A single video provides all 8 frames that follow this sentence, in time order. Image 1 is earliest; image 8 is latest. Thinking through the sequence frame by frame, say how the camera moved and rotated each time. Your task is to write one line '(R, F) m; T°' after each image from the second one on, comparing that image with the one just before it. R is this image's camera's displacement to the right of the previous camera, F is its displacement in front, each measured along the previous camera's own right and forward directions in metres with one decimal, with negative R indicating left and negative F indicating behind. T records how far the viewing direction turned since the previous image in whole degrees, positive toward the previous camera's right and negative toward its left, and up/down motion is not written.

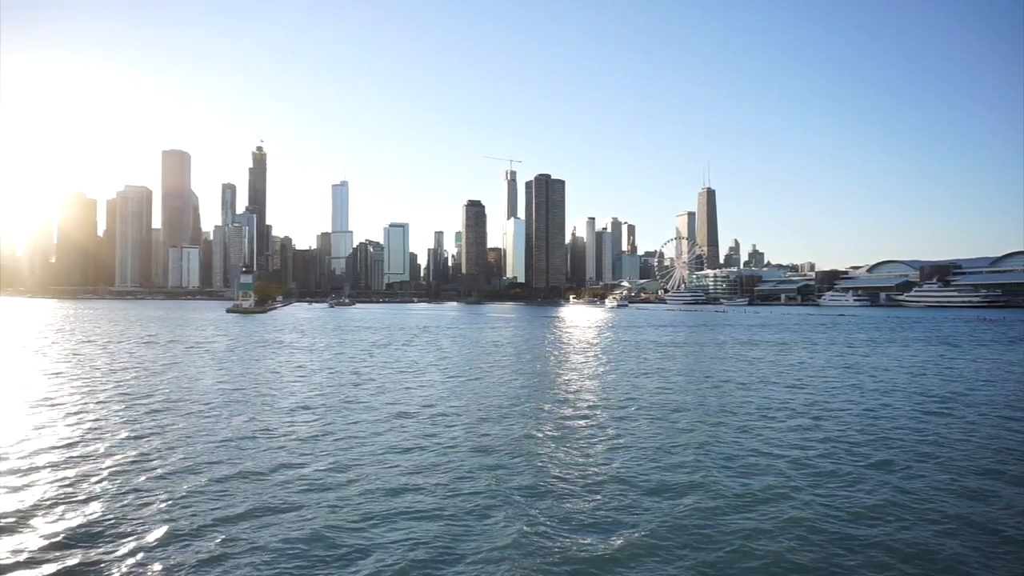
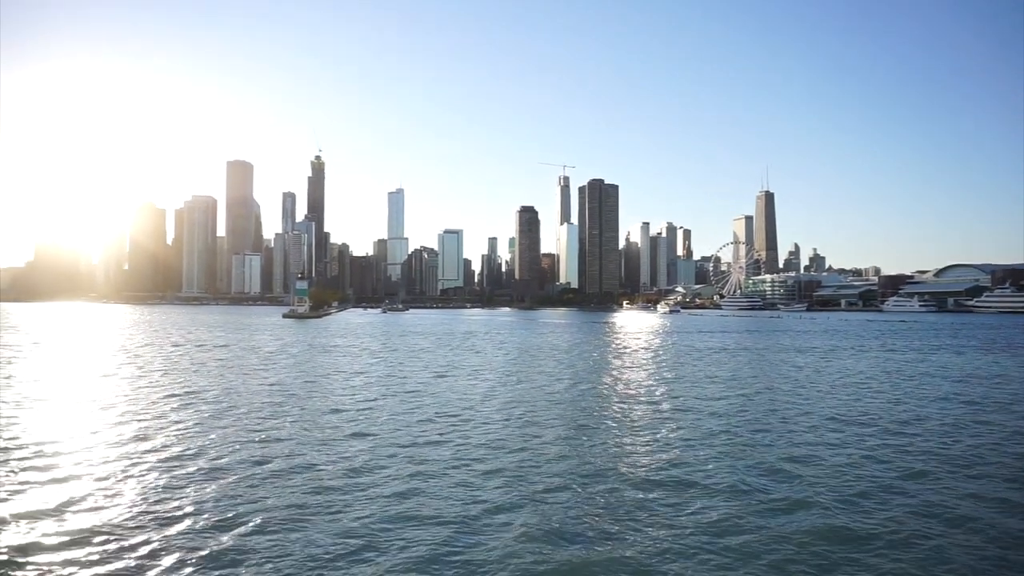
(+0.5, -0.1) m; -5°
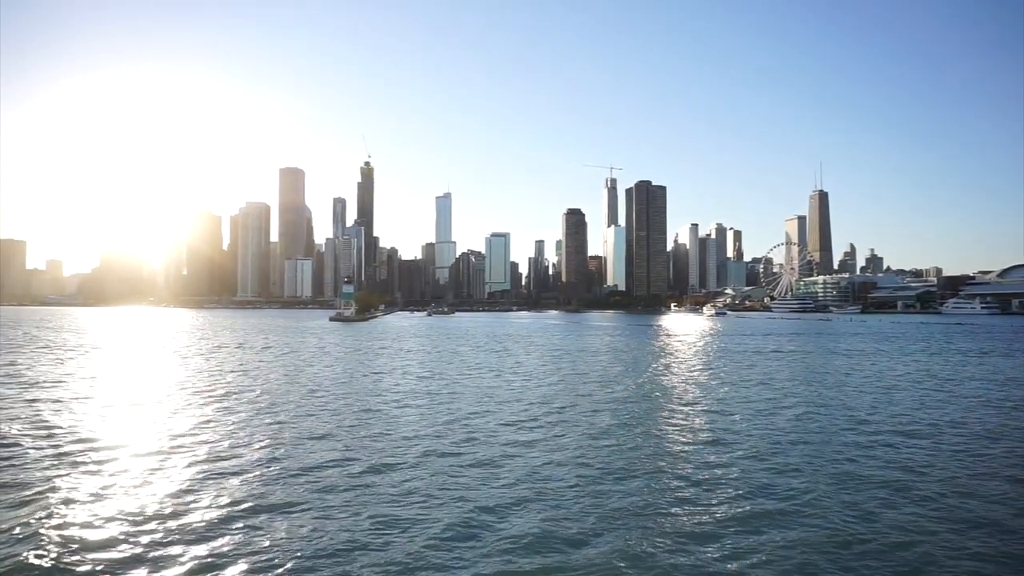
(+0.5, -0.2) m; -4°
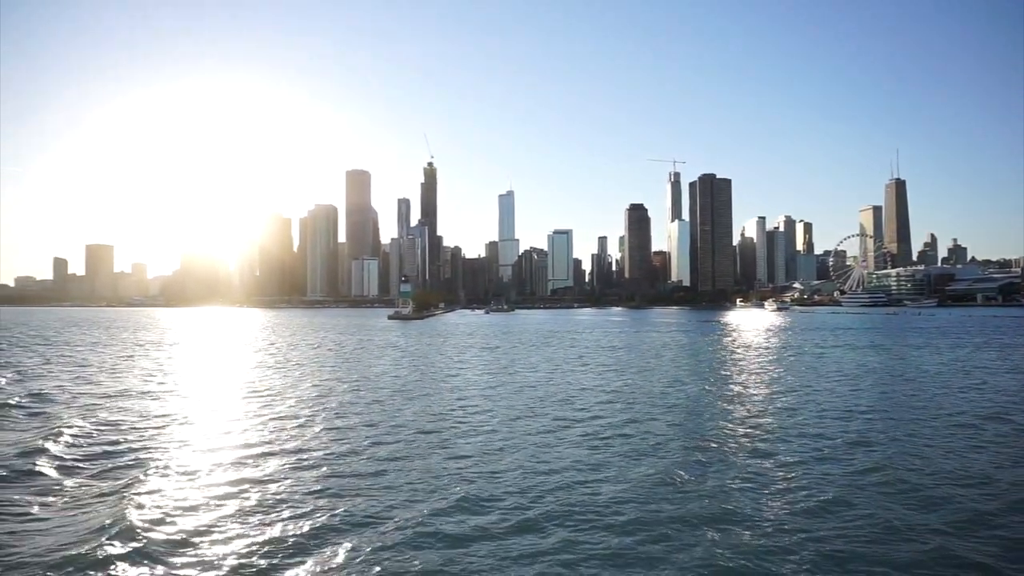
(+1.0, -0.5) m; -5°
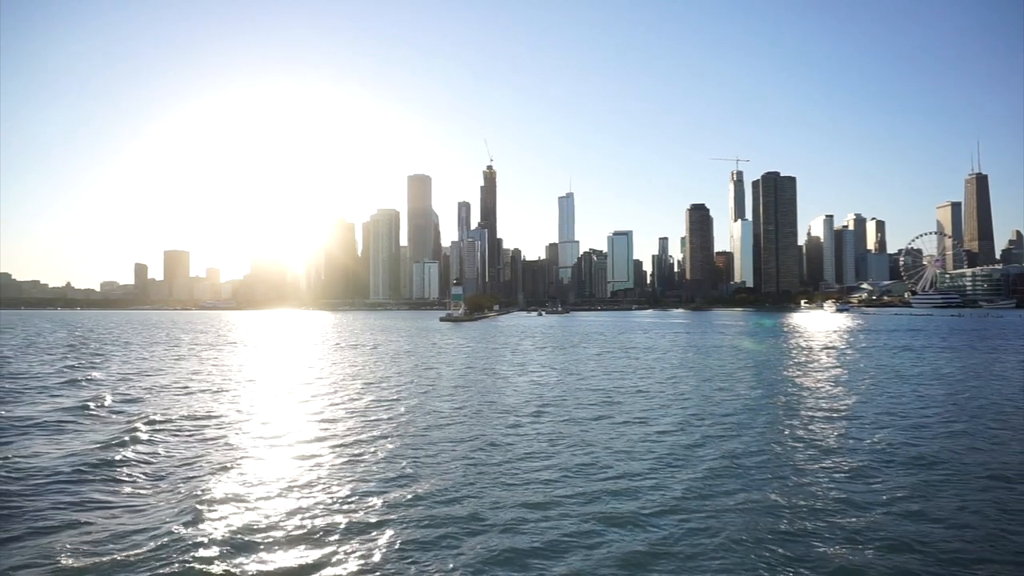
(+1.1, -0.9) m; -5°
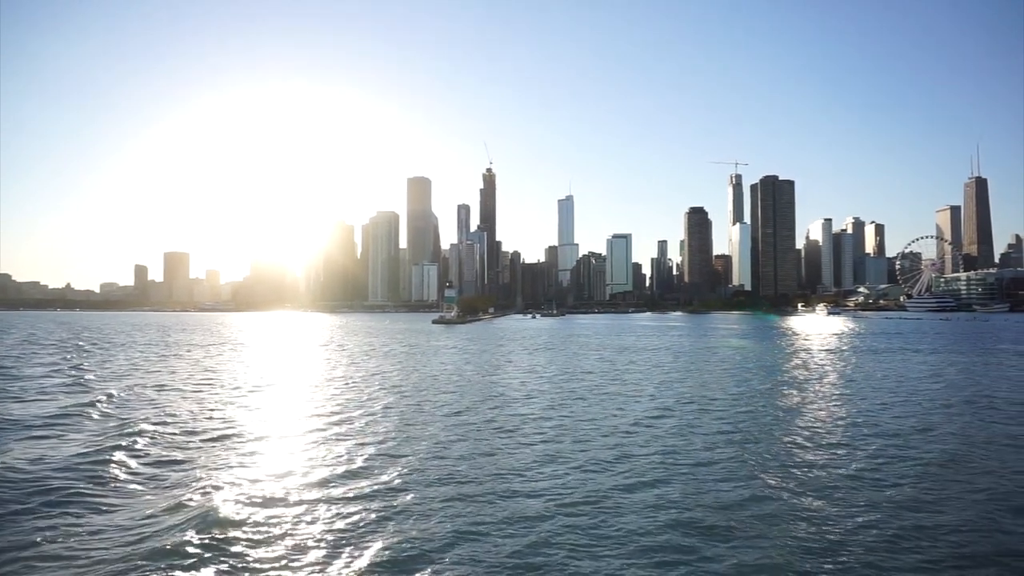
(+0.3, -0.7) m; 0°
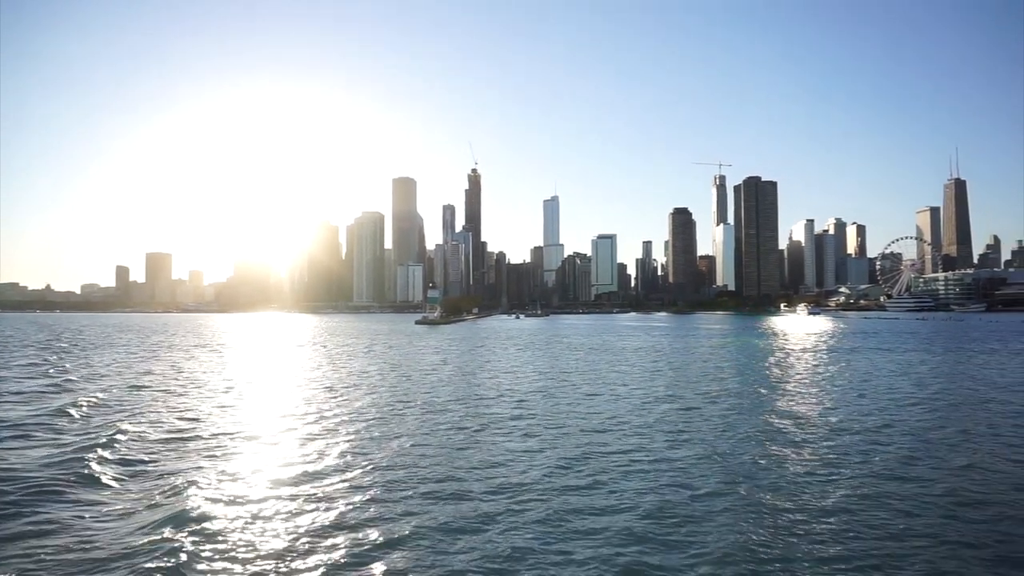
(+0.1, -0.2) m; +1°
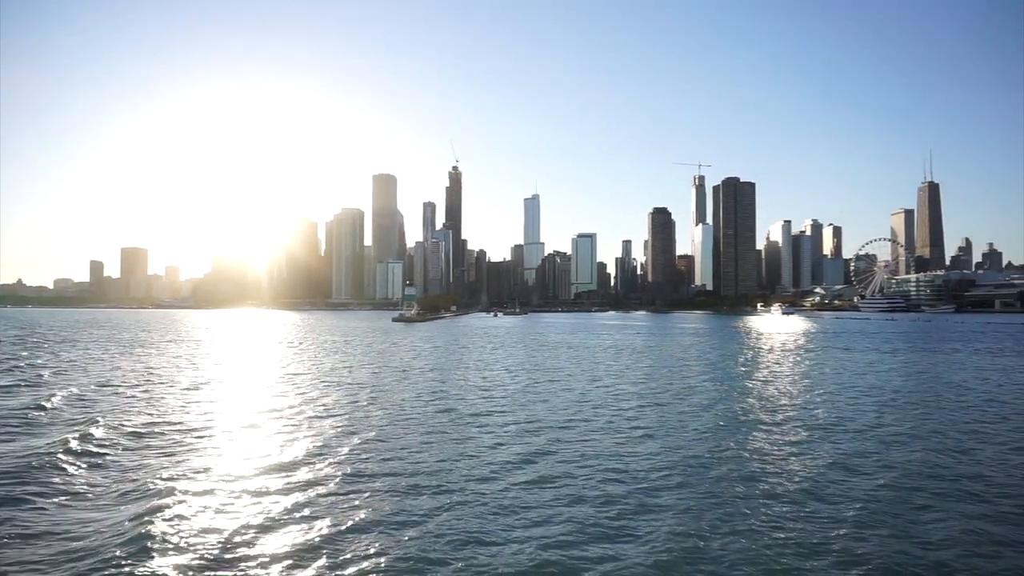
(+0.2, -0.2) m; +2°
